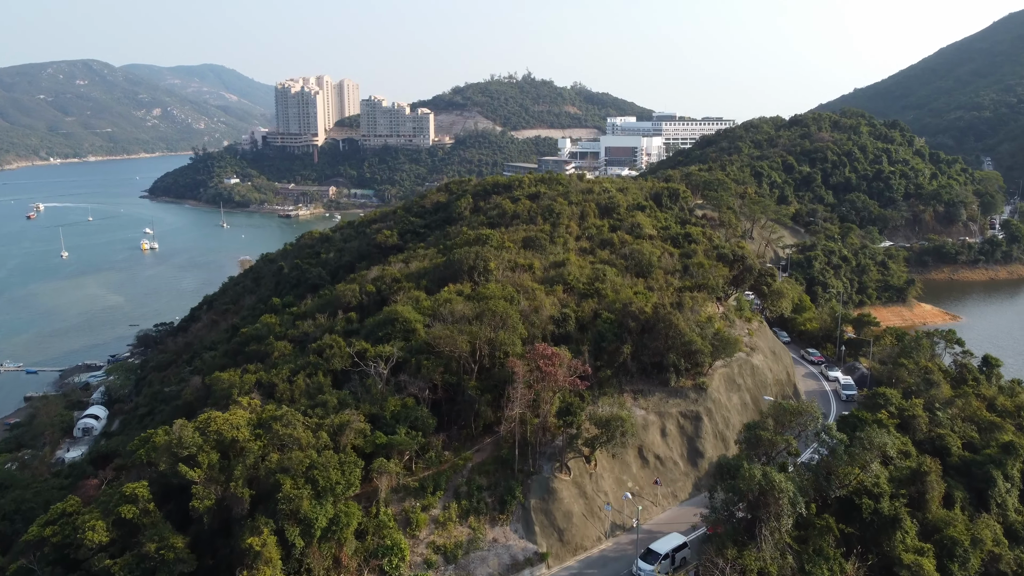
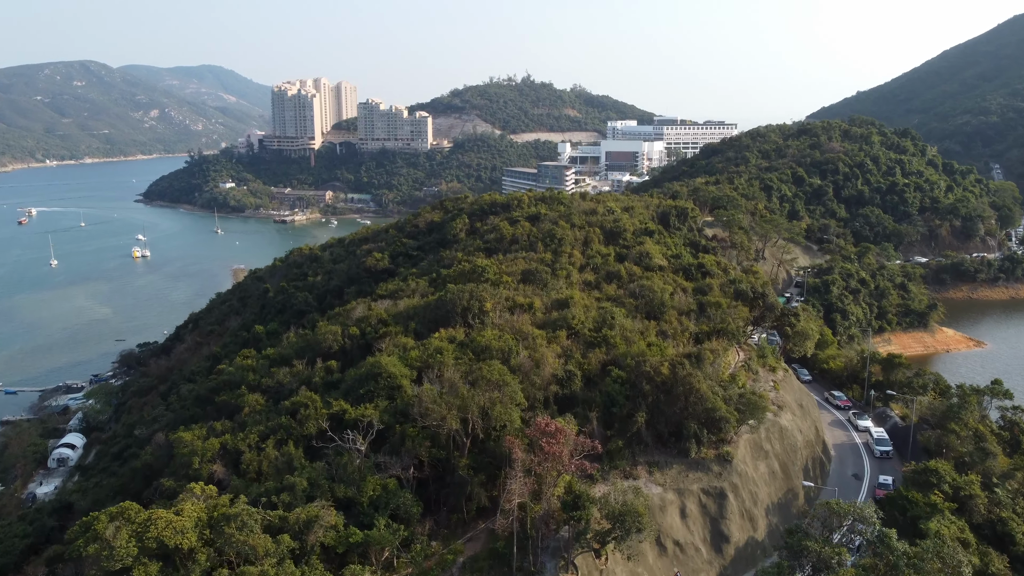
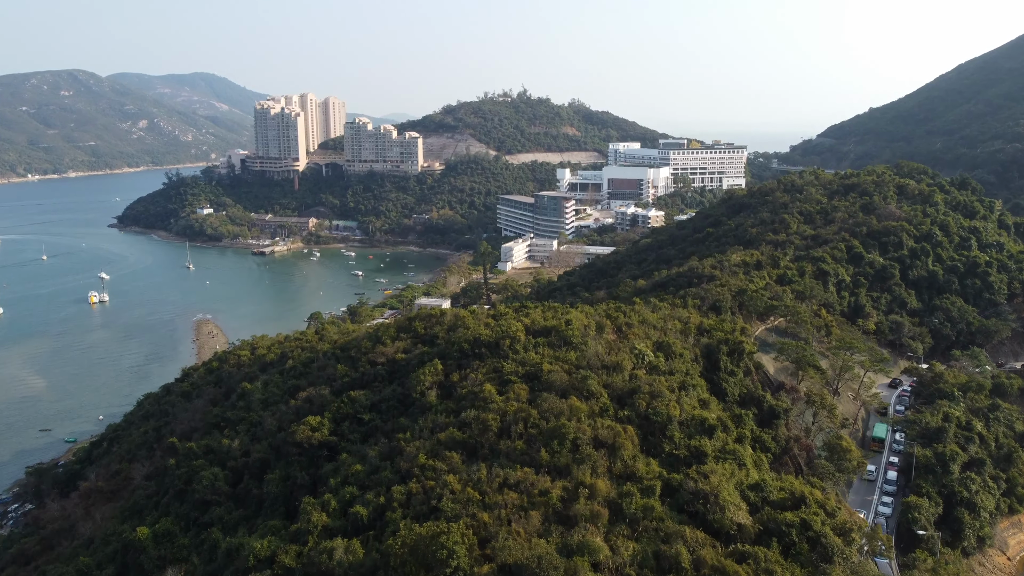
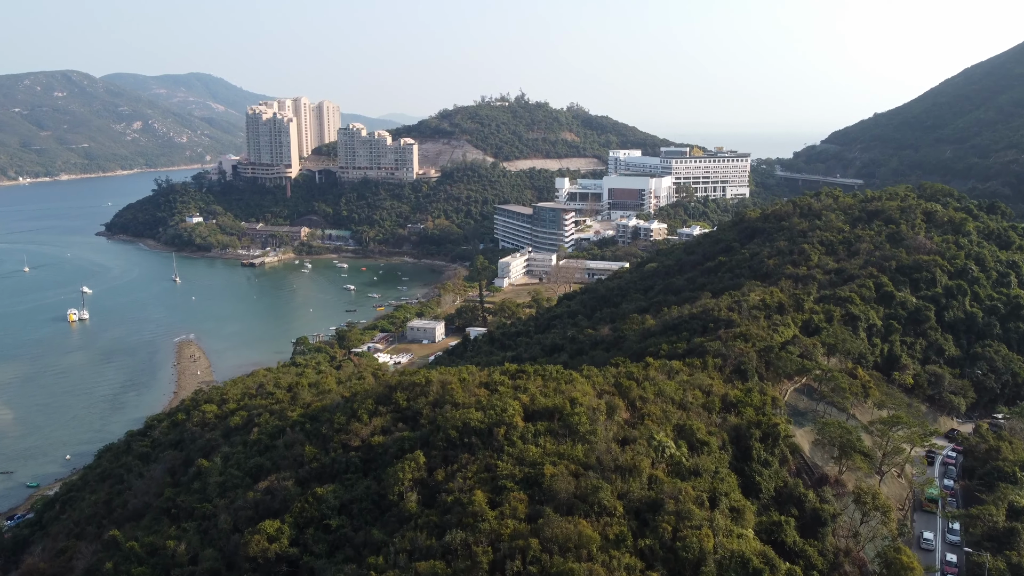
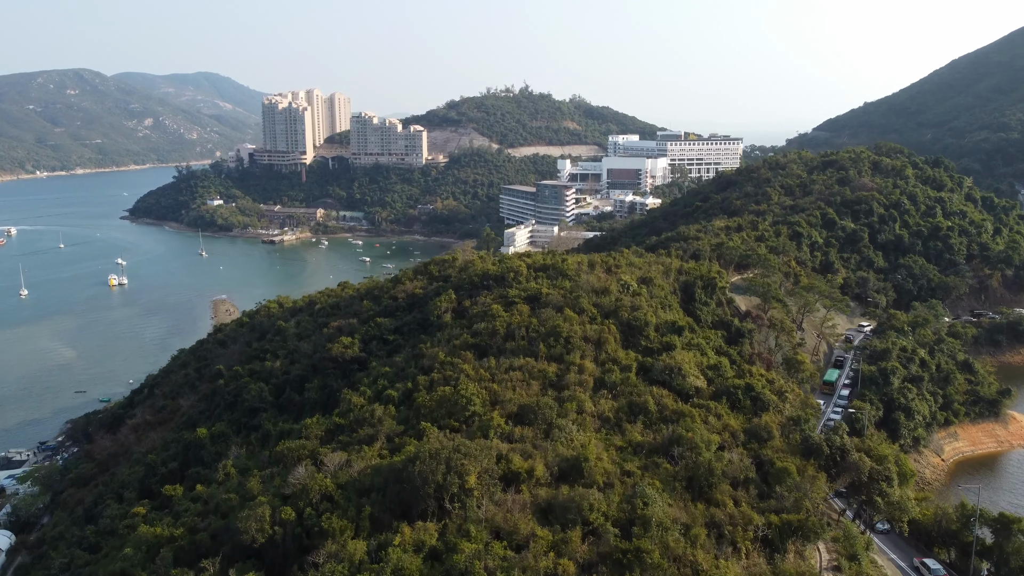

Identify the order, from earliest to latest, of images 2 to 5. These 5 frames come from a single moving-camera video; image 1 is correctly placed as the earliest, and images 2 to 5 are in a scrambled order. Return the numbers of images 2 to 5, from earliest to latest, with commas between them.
2, 5, 3, 4
